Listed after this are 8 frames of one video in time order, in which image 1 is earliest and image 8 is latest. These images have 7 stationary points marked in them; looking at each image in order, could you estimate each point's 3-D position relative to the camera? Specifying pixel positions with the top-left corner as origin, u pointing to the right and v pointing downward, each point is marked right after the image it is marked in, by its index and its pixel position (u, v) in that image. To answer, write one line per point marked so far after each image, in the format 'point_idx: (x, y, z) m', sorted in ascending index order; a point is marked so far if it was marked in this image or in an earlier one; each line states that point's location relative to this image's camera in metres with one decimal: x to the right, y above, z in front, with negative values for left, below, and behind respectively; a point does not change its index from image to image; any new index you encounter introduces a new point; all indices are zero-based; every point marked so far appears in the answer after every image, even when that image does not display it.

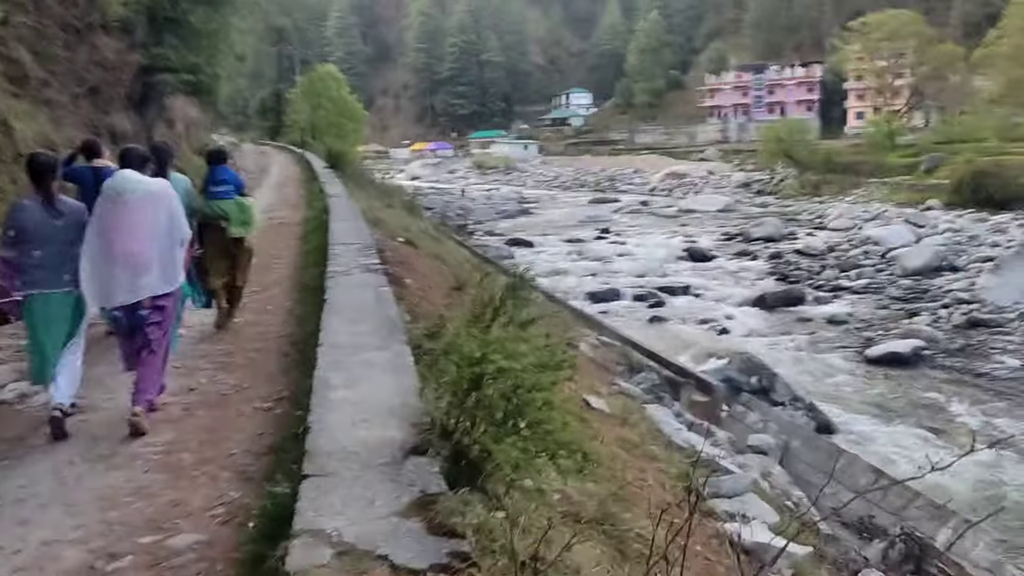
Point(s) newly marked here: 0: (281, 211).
0: (-3.4, +1.1, +11.7) m
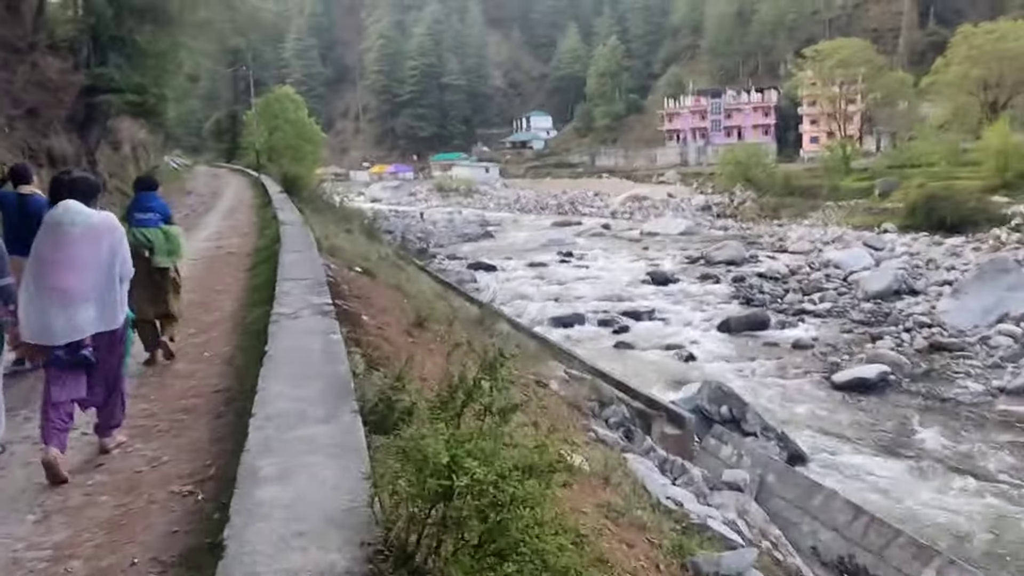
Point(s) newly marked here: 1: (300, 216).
0: (-3.9, +0.6, +11.1) m
1: (-3.2, +1.1, +12.2) m
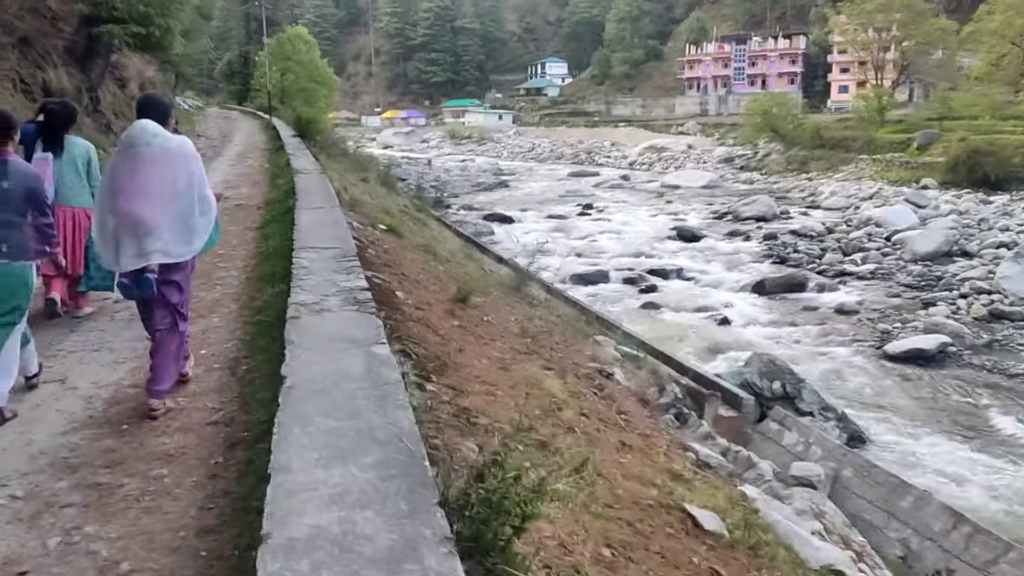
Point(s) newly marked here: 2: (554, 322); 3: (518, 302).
0: (-3.4, +1.2, +10.1) m
1: (-2.7, +1.7, +11.1) m
2: (+0.4, -0.3, +7.2) m
3: (+0.1, -0.1, +7.4) m
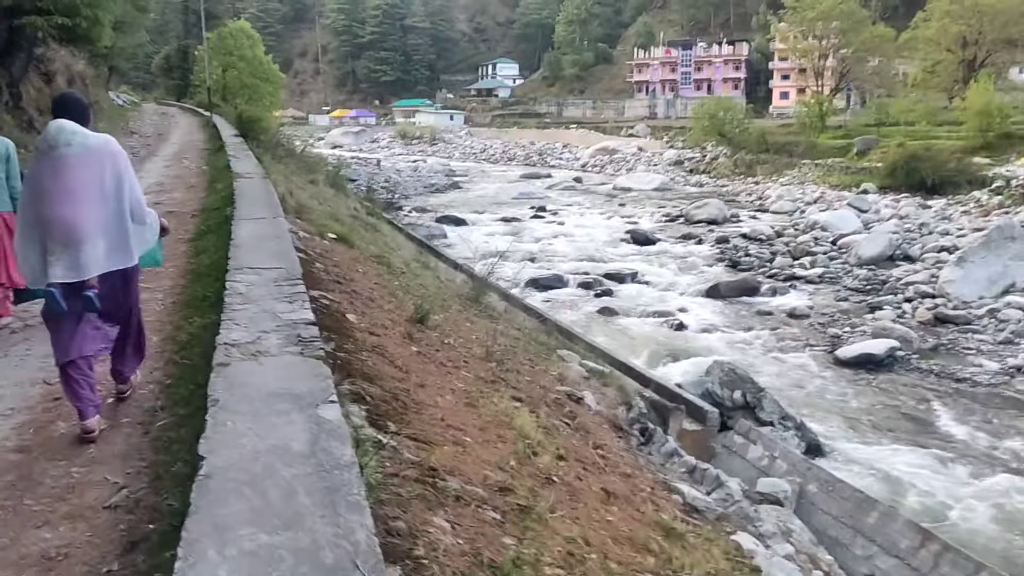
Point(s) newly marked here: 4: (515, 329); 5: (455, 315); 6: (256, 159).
0: (-3.9, +1.1, +9.5) m
1: (-3.3, +1.6, +10.5) m
2: (0.0, -0.4, +6.8) m
3: (-0.3, -0.3, +7.0) m
4: (+0.1, -0.4, +7.5) m
5: (-0.4, -0.2, +6.1) m
6: (-3.8, +1.9, +12.2) m
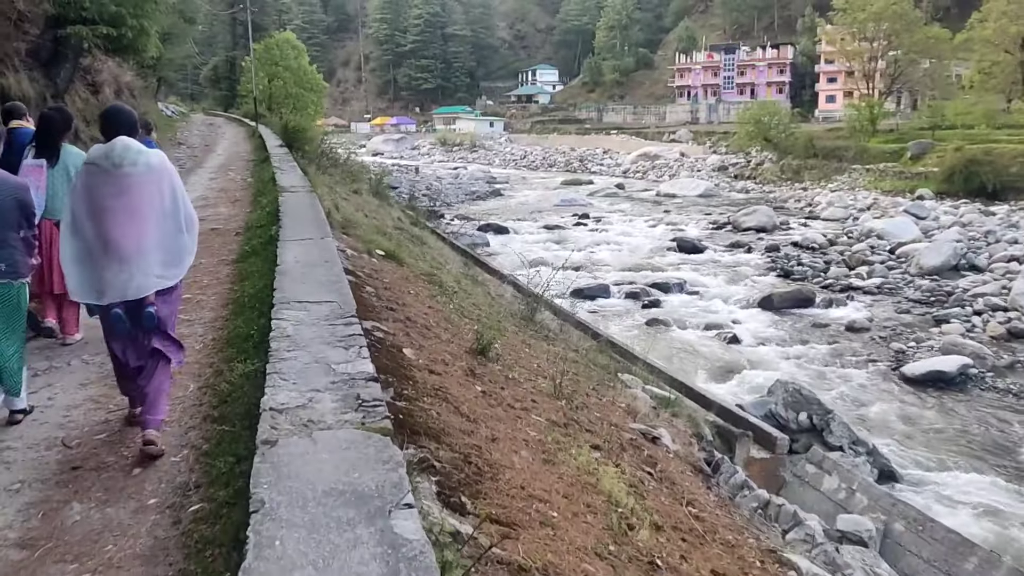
0: (-3.3, +0.9, +9.2) m
1: (-2.6, +1.4, +10.2) m
2: (+0.5, -0.6, +6.3) m
3: (+0.2, -0.4, +6.5) m
4: (+0.6, -0.6, +7.0) m
5: (0.0, -0.4, +5.7) m
6: (-3.1, +1.7, +11.9) m
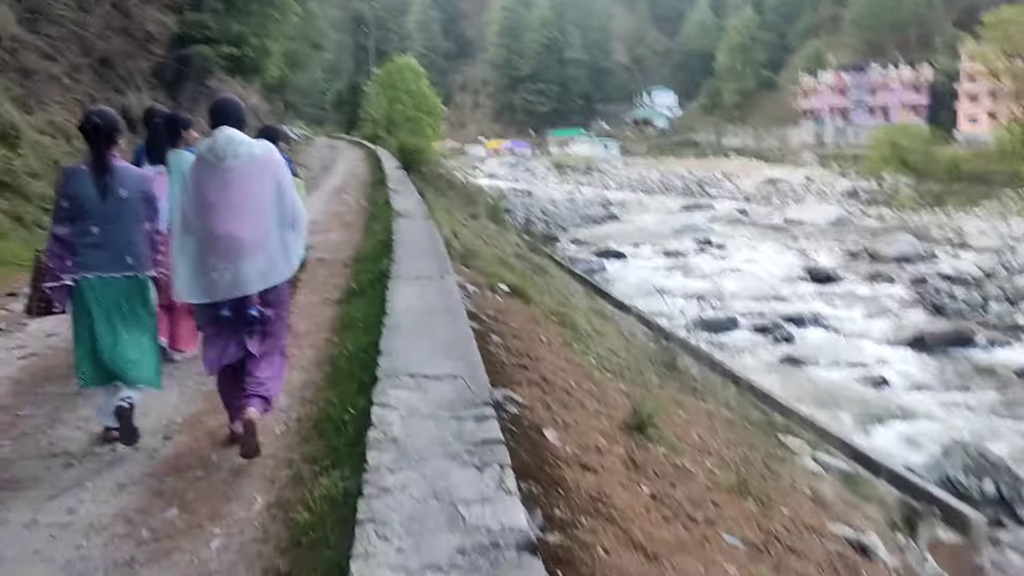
0: (-1.9, +0.6, +8.6) m
1: (-1.1, +1.0, +9.6) m
2: (+1.4, -0.9, +5.2) m
3: (+1.2, -0.7, +5.5) m
4: (+1.6, -0.9, +5.9) m
5: (+0.9, -0.6, +4.7) m
6: (-1.3, +1.3, +11.3) m
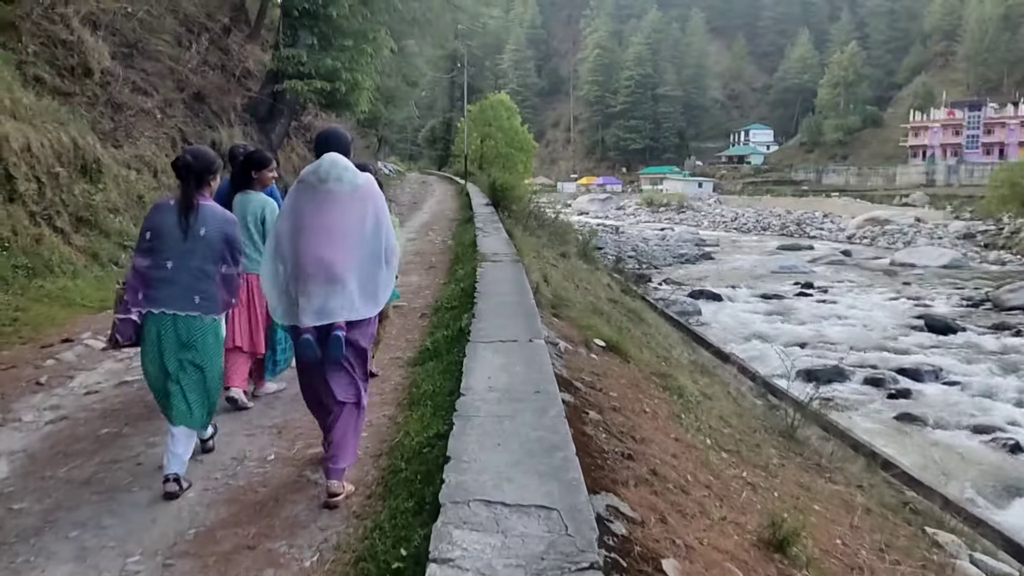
0: (-1.0, +0.2, +8.2) m
1: (0.0, +0.5, +9.0) m
2: (+1.9, -1.2, +4.4) m
3: (+1.7, -1.1, +4.7) m
4: (+2.2, -1.3, +5.1) m
5: (+1.4, -1.0, +3.9) m
6: (-0.1, +0.8, +10.8) m
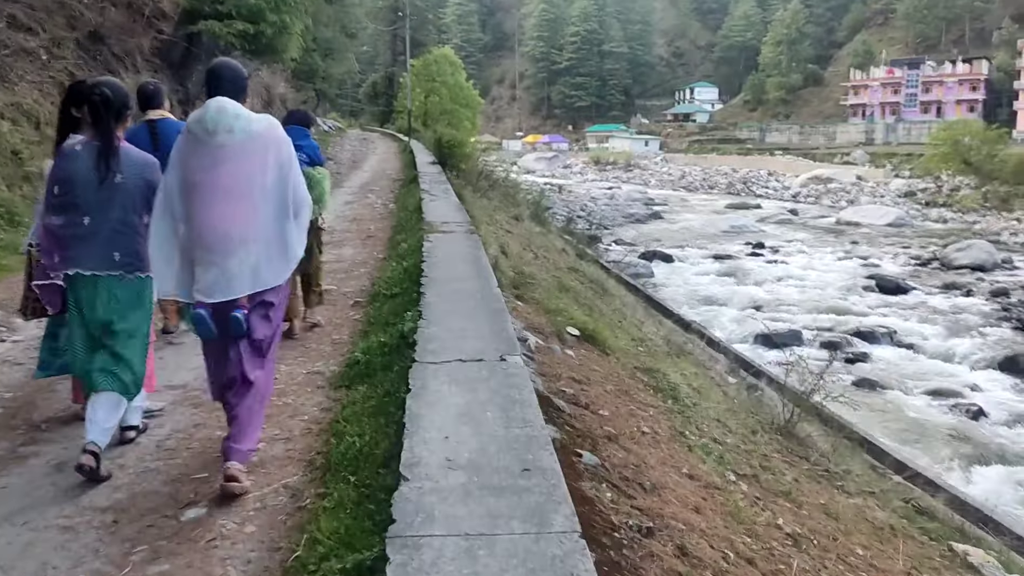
0: (-1.4, +0.4, +7.2) m
1: (-0.5, +0.8, +8.1) m
2: (+1.8, -1.1, +3.6) m
3: (+1.5, -1.0, +3.9) m
4: (+2.0, -1.1, +4.3) m
5: (+1.2, -0.9, +3.1) m
6: (-0.7, +1.1, +9.8) m
